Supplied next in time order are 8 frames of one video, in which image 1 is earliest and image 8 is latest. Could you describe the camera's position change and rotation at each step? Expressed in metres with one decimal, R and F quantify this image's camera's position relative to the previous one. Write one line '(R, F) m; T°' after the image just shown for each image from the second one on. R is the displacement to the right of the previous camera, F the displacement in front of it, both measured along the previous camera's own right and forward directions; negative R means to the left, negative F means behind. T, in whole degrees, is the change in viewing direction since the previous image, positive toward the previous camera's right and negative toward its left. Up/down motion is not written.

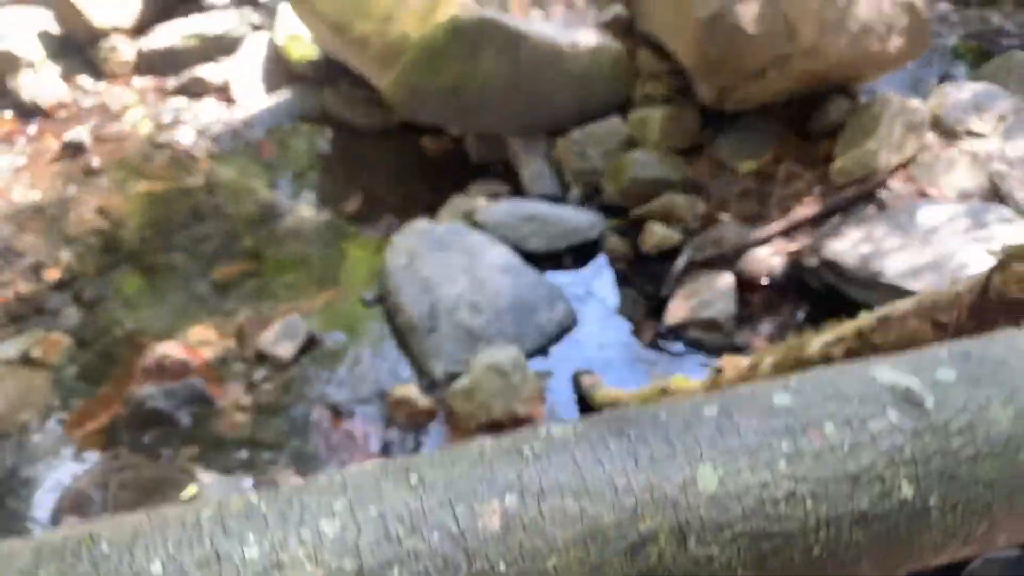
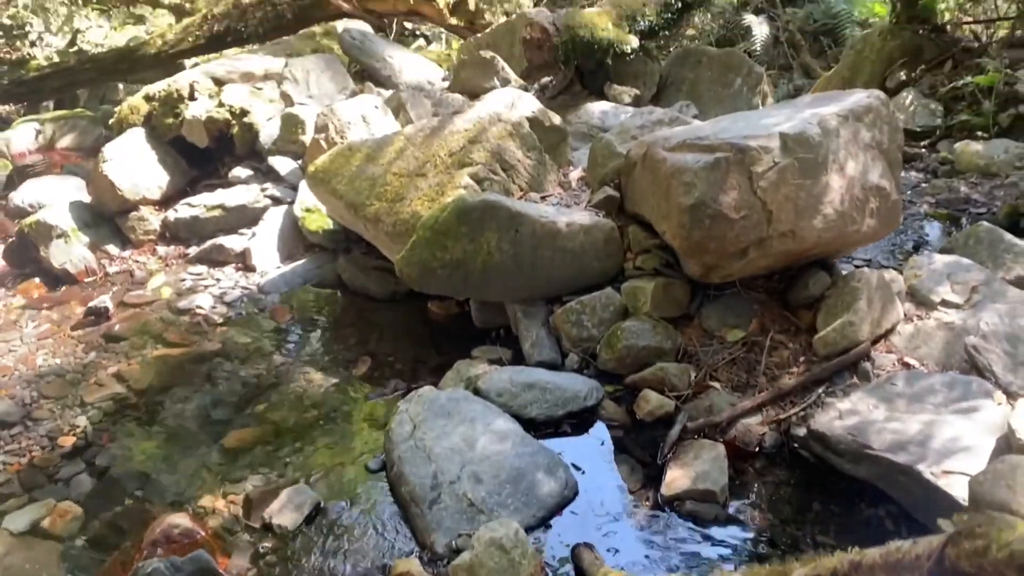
(0.0, -0.2) m; 0°
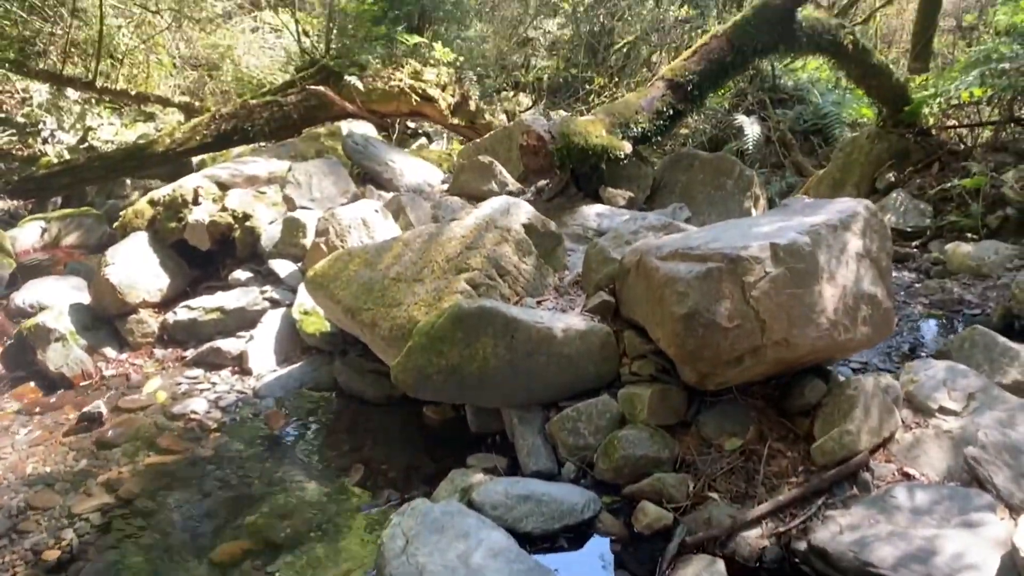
(0.0, 0.0) m; 0°
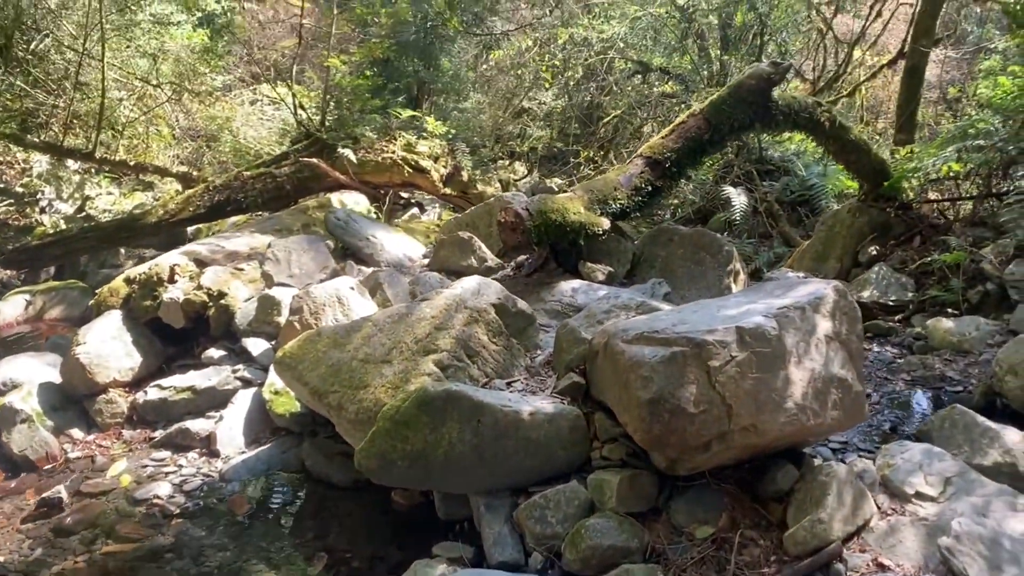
(+0.1, 0.0) m; 0°
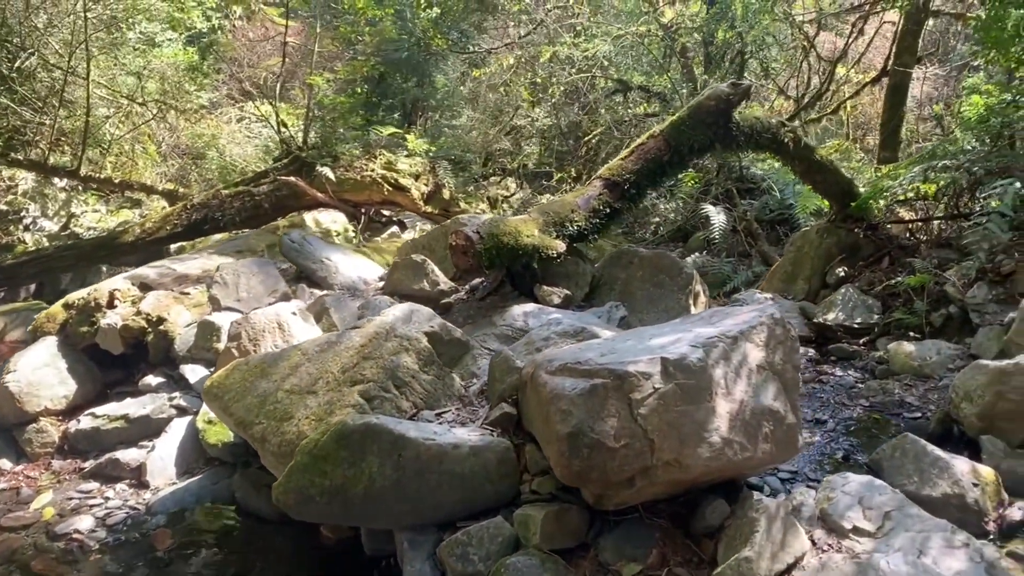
(+0.3, +0.1) m; 0°
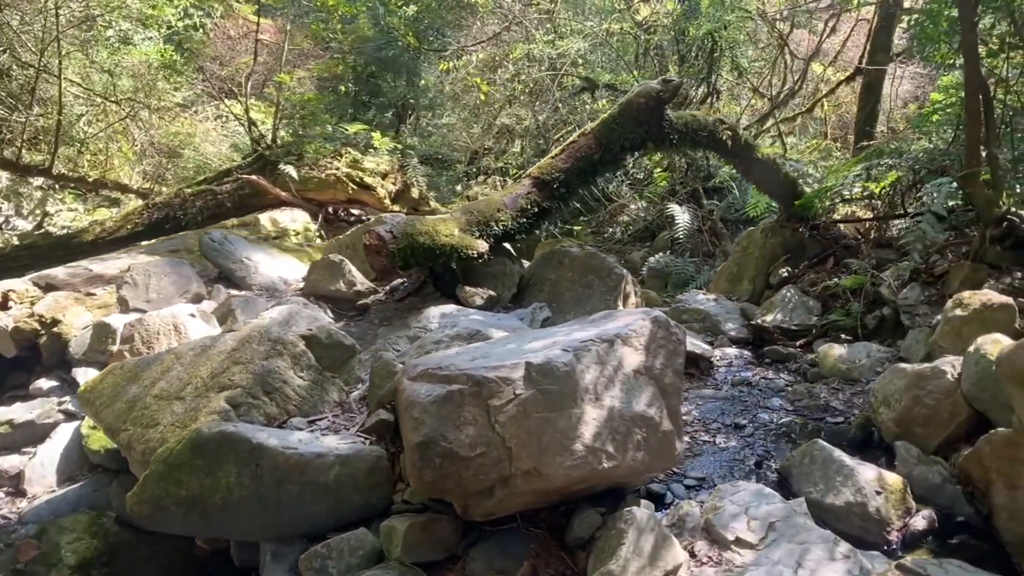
(+0.6, +0.1) m; 0°
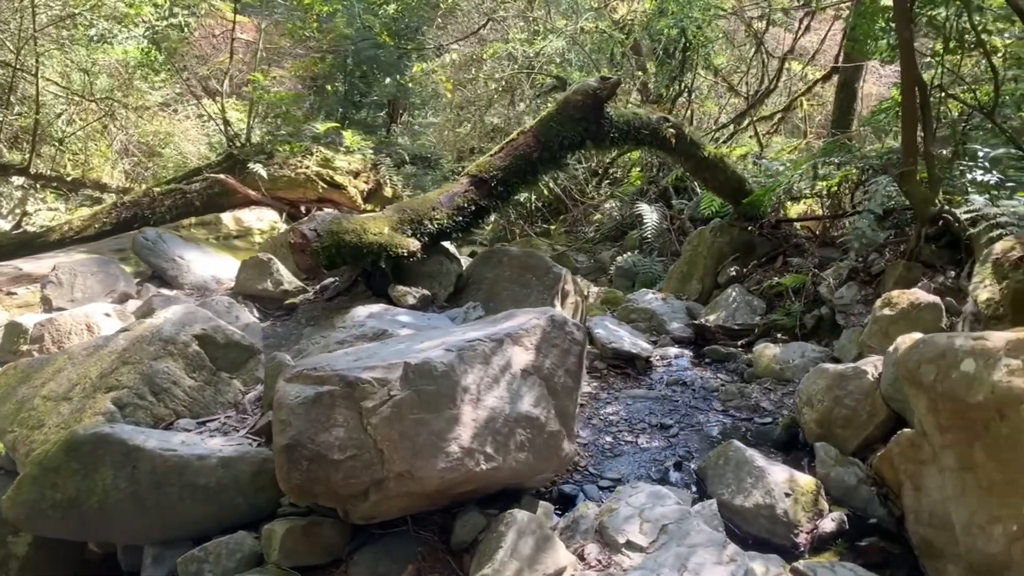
(+0.5, +0.1) m; 0°
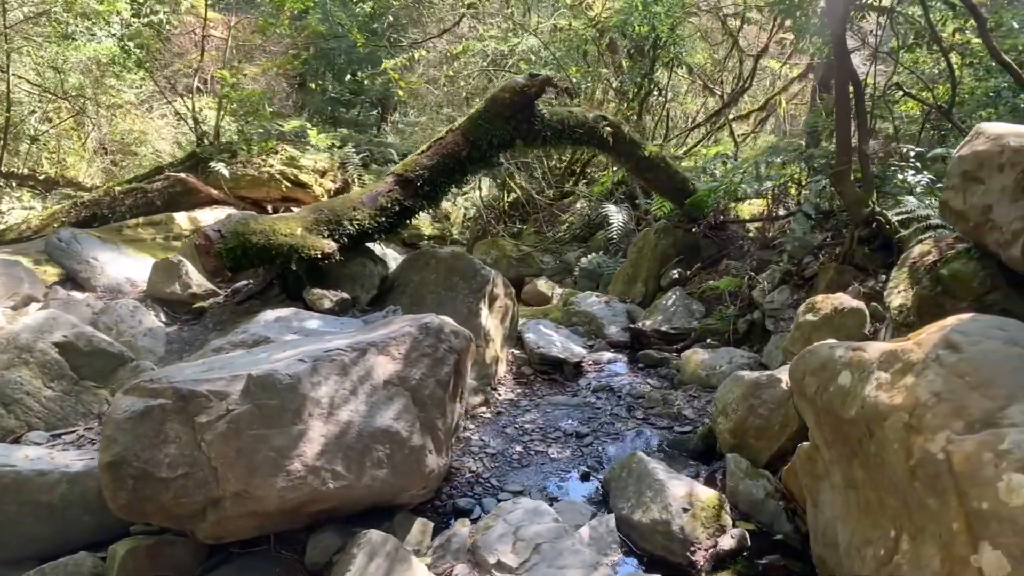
(+0.5, +0.2) m; 0°
